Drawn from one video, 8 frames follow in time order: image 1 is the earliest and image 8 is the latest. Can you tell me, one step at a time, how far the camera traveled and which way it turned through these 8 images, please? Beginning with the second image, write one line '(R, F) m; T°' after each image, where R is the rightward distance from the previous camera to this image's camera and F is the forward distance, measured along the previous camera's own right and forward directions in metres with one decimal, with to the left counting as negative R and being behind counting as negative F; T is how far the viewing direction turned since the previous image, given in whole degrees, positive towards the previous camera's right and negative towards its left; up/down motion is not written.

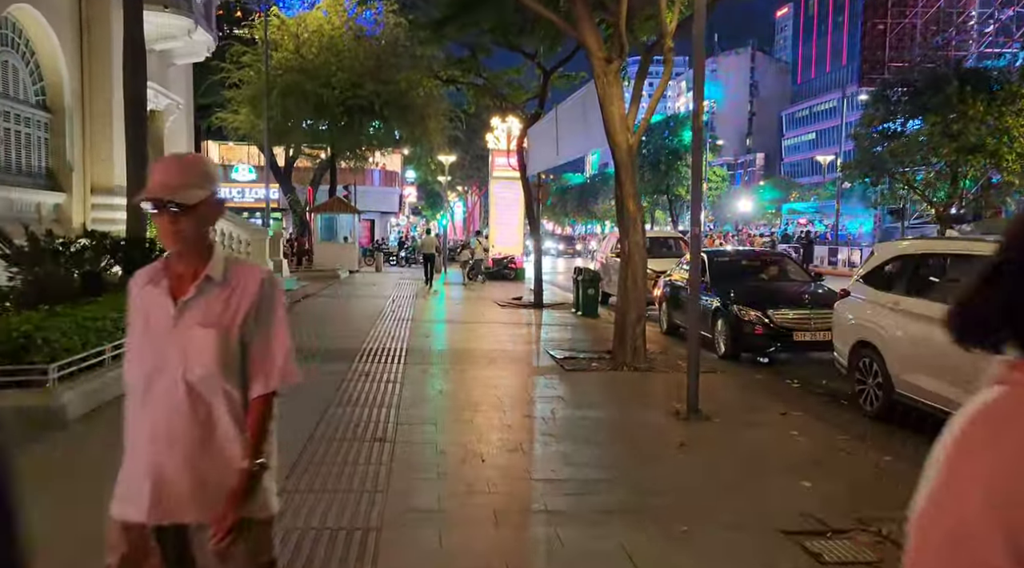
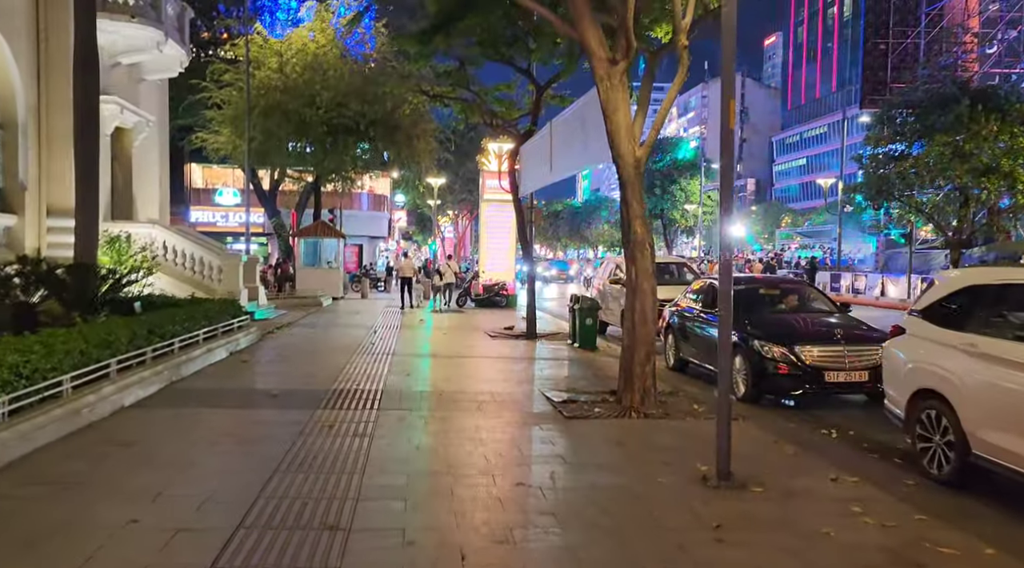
(0.0, +1.2) m; +1°
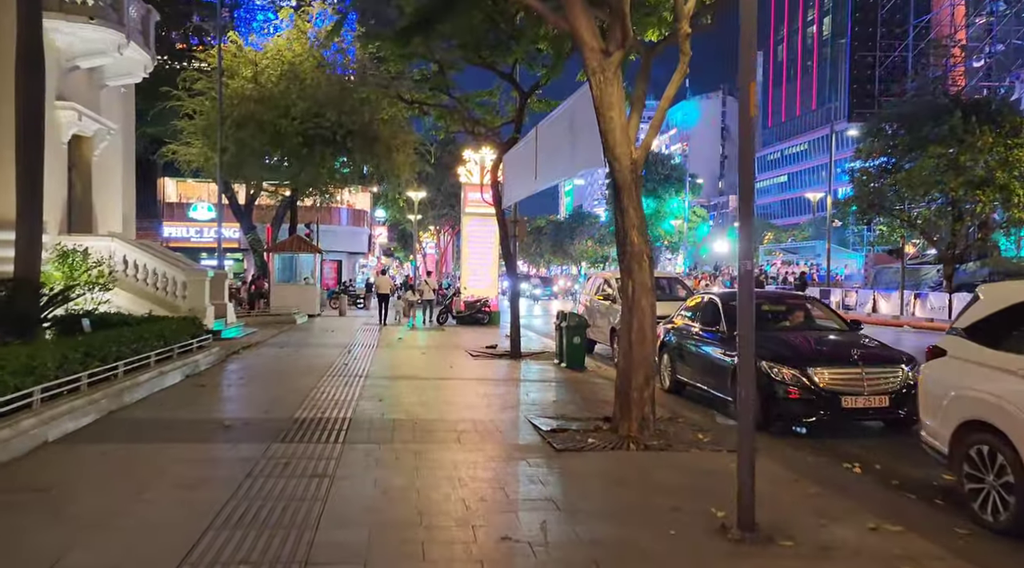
(0.0, +0.9) m; +1°
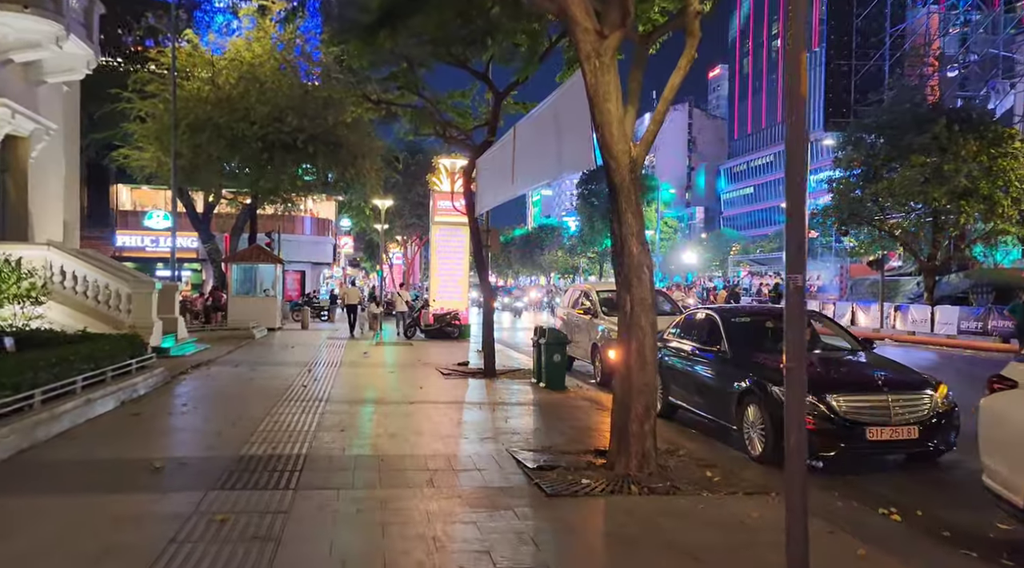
(-0.1, +1.0) m; +2°
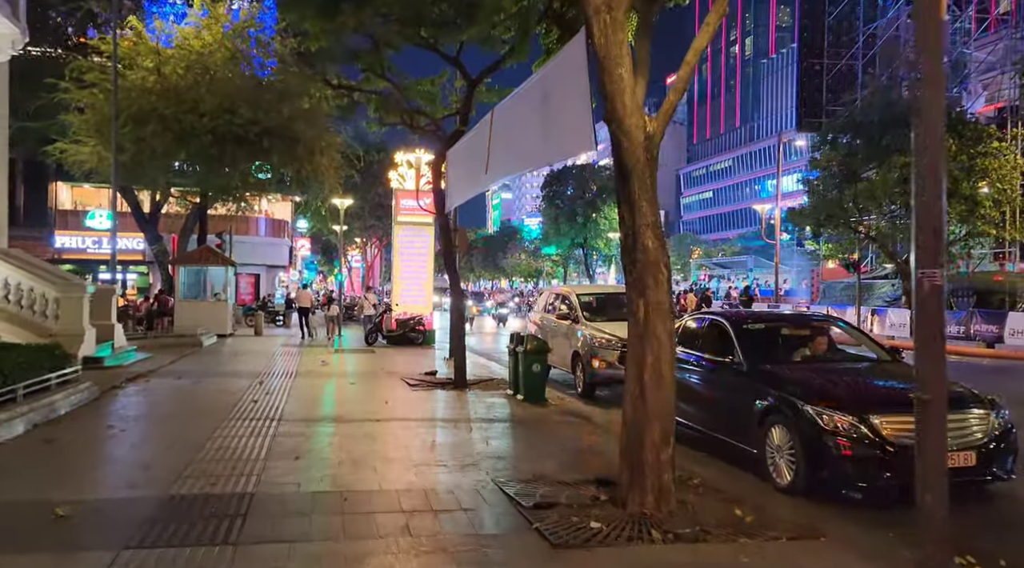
(-0.2, +1.1) m; +3°
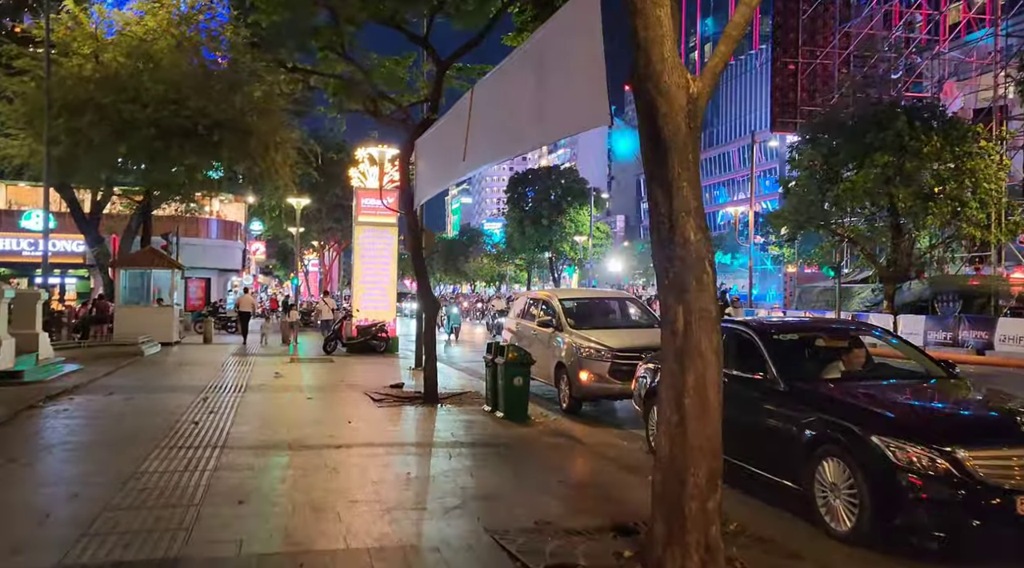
(-0.3, +1.2) m; +3°
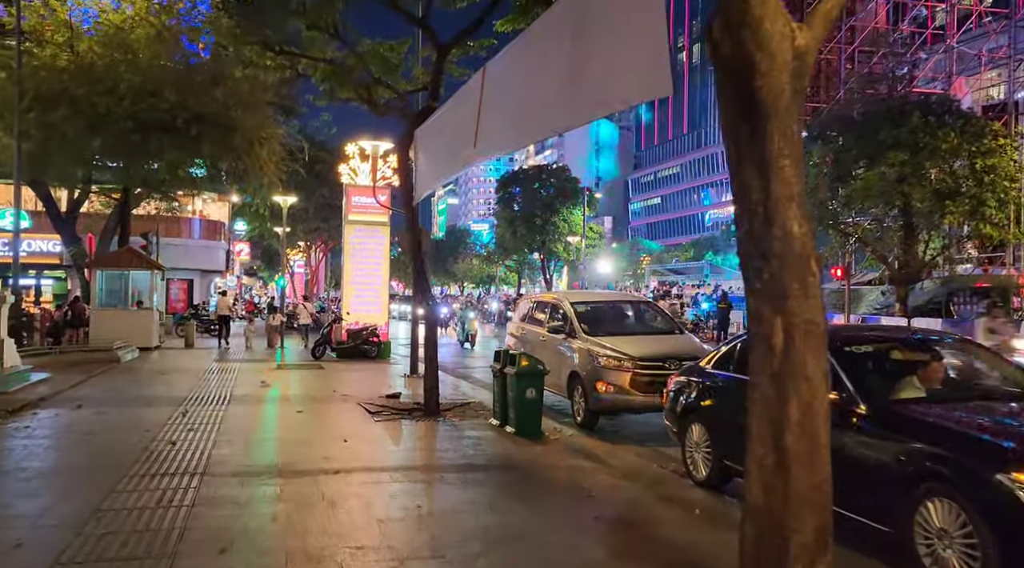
(-0.3, +0.9) m; +1°
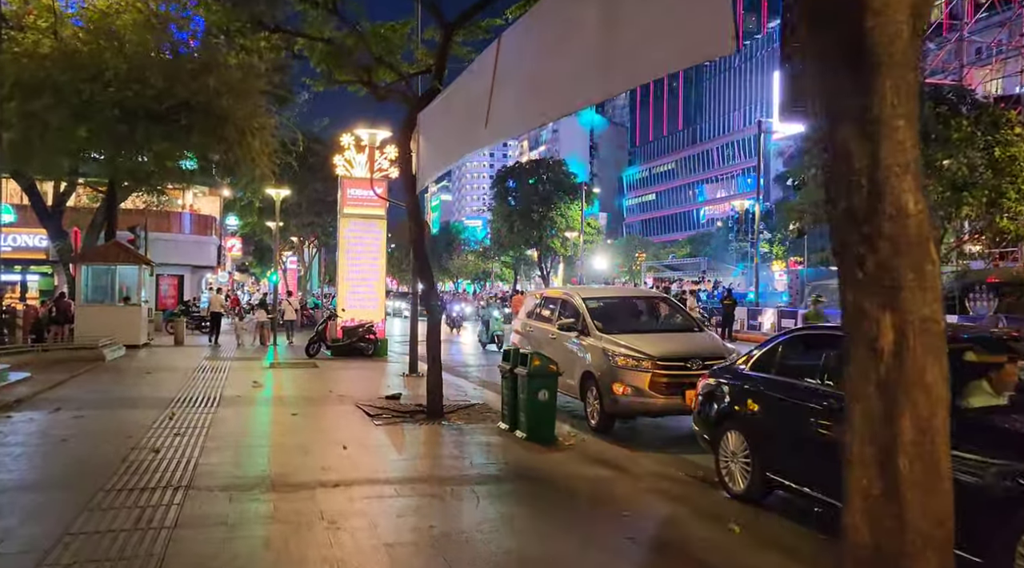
(-0.2, +0.7) m; +1°
